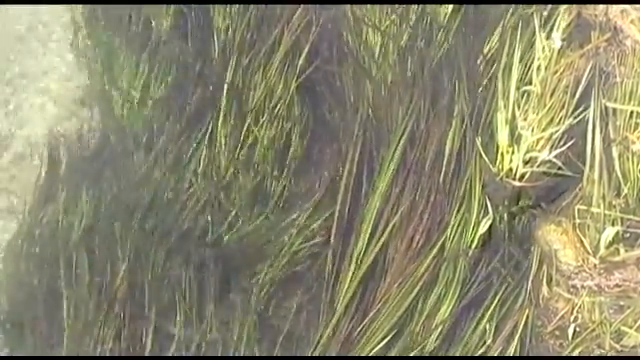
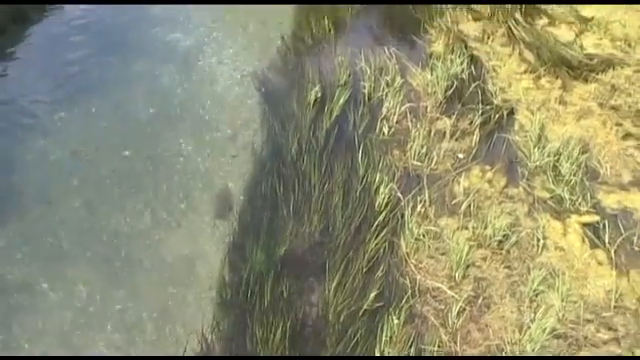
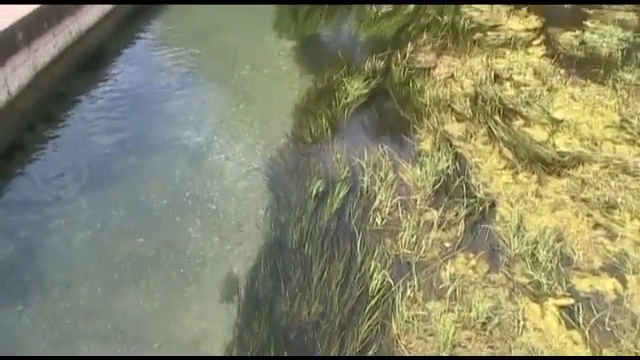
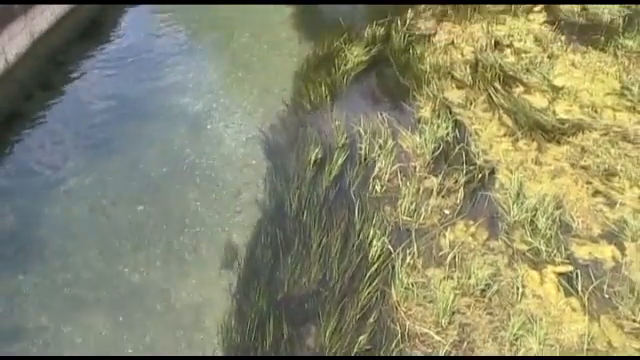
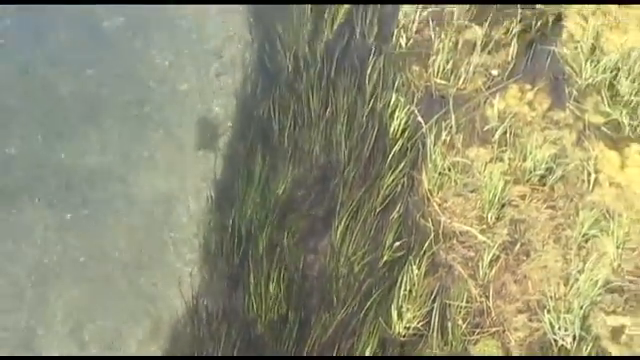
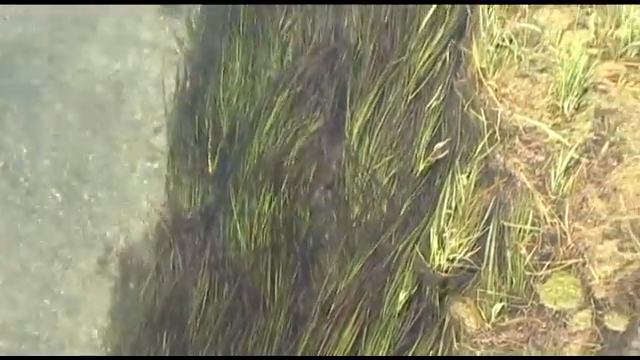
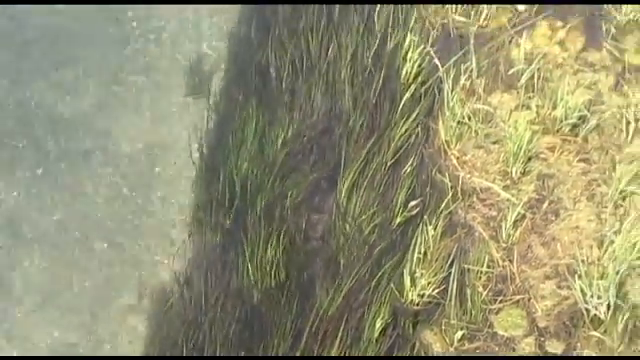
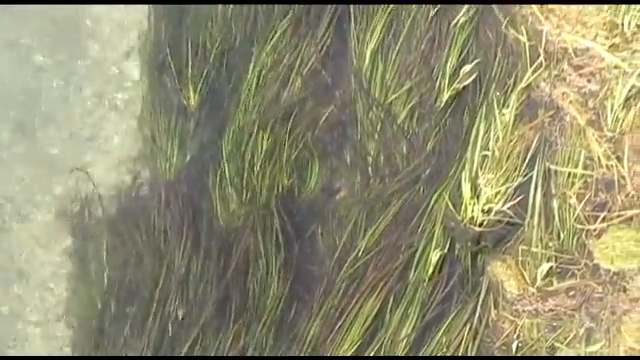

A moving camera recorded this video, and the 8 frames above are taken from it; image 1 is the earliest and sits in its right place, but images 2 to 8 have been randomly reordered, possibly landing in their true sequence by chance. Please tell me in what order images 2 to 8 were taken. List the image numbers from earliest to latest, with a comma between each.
8, 6, 7, 5, 2, 4, 3
